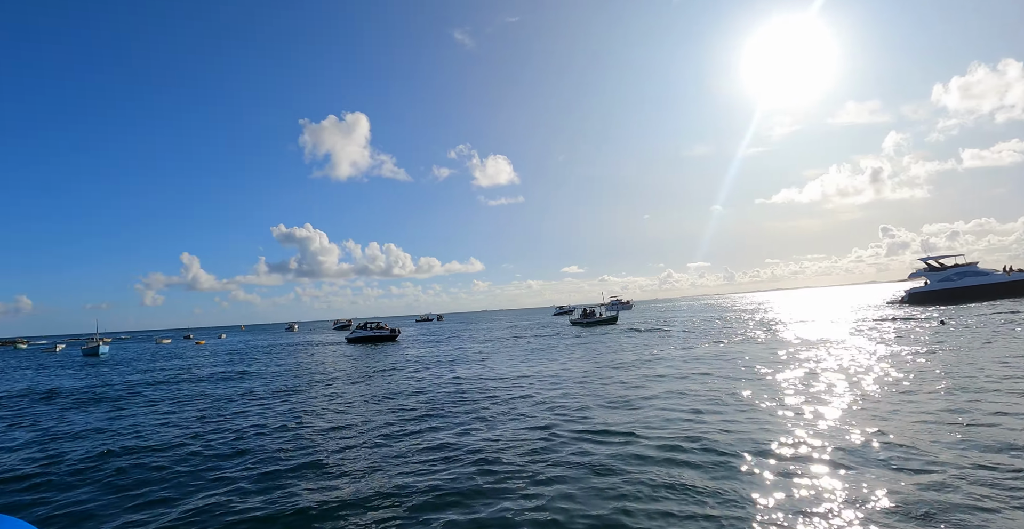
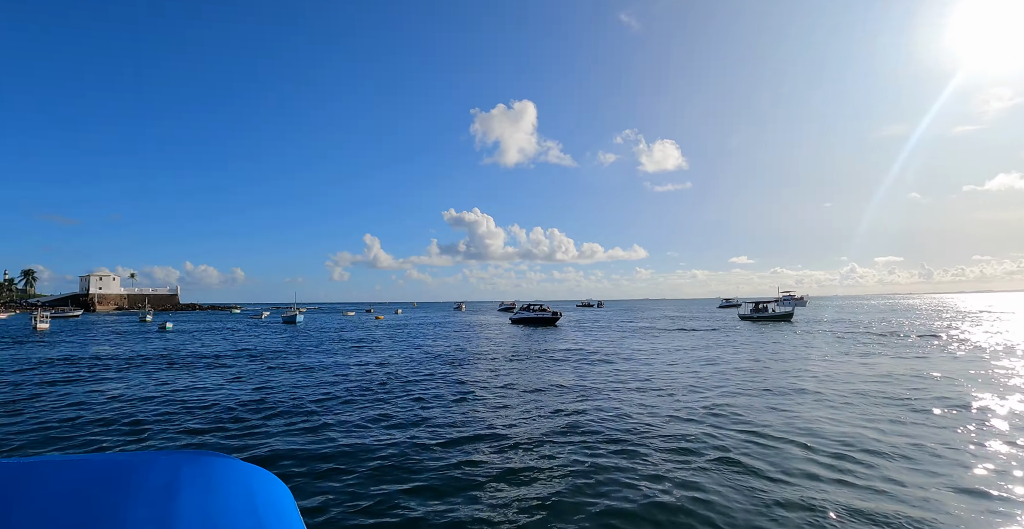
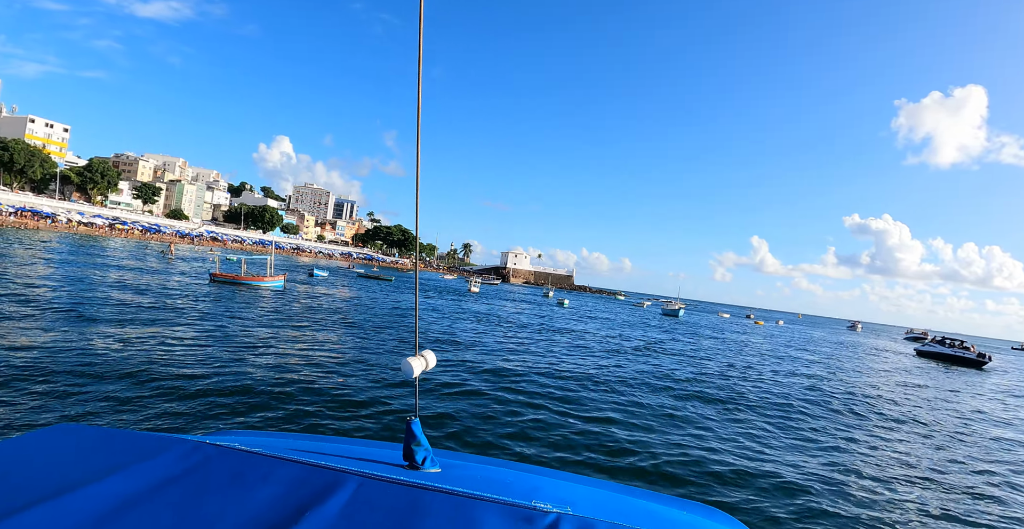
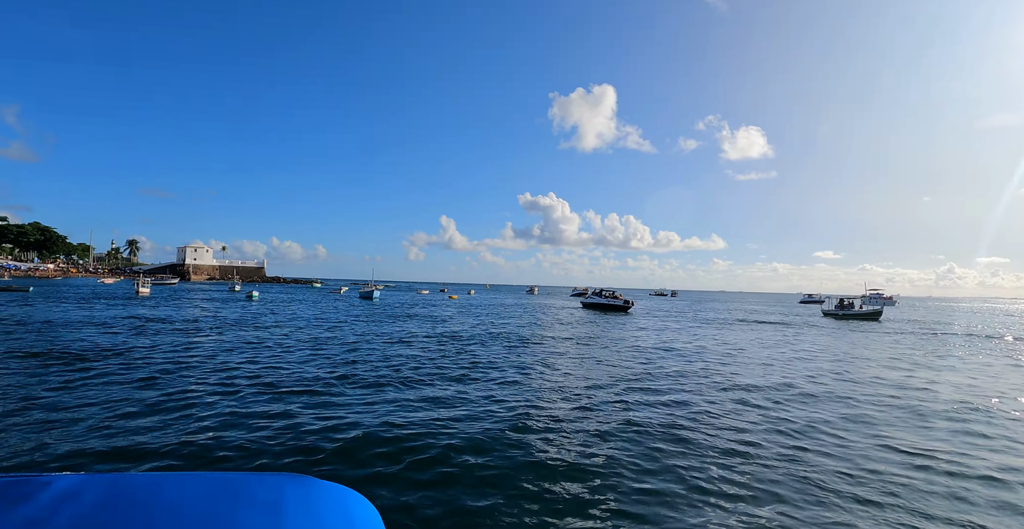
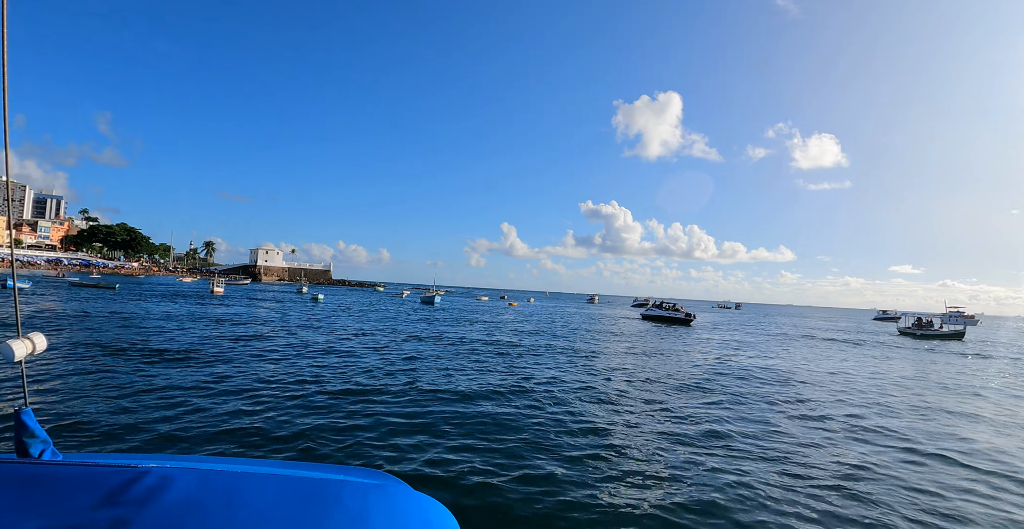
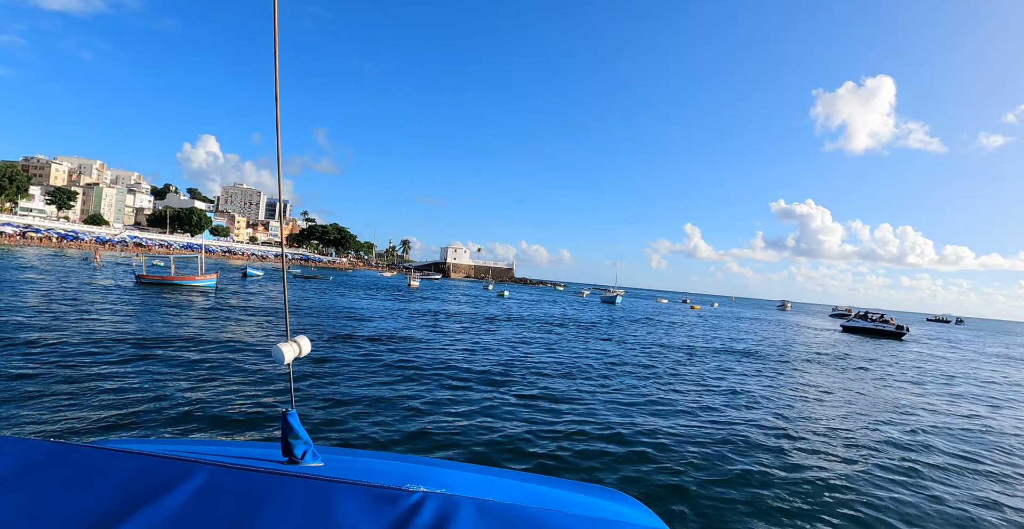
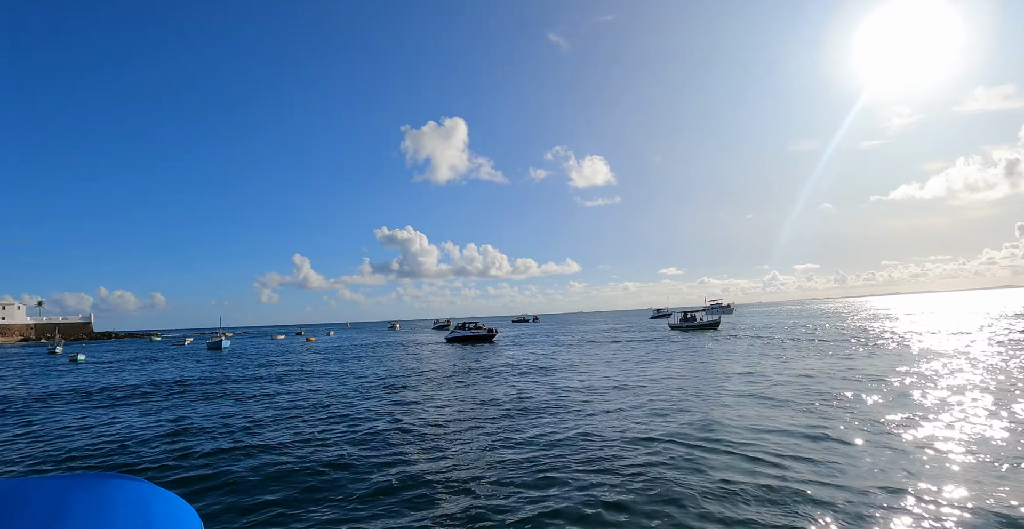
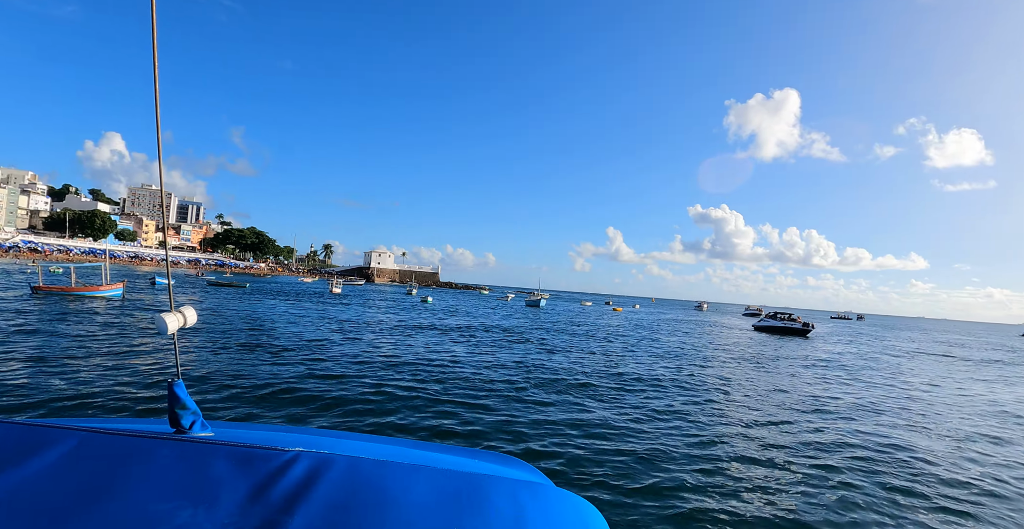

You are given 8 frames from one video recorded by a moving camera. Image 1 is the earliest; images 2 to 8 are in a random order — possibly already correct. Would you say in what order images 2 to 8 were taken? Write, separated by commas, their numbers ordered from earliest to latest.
7, 2, 4, 5, 8, 6, 3
